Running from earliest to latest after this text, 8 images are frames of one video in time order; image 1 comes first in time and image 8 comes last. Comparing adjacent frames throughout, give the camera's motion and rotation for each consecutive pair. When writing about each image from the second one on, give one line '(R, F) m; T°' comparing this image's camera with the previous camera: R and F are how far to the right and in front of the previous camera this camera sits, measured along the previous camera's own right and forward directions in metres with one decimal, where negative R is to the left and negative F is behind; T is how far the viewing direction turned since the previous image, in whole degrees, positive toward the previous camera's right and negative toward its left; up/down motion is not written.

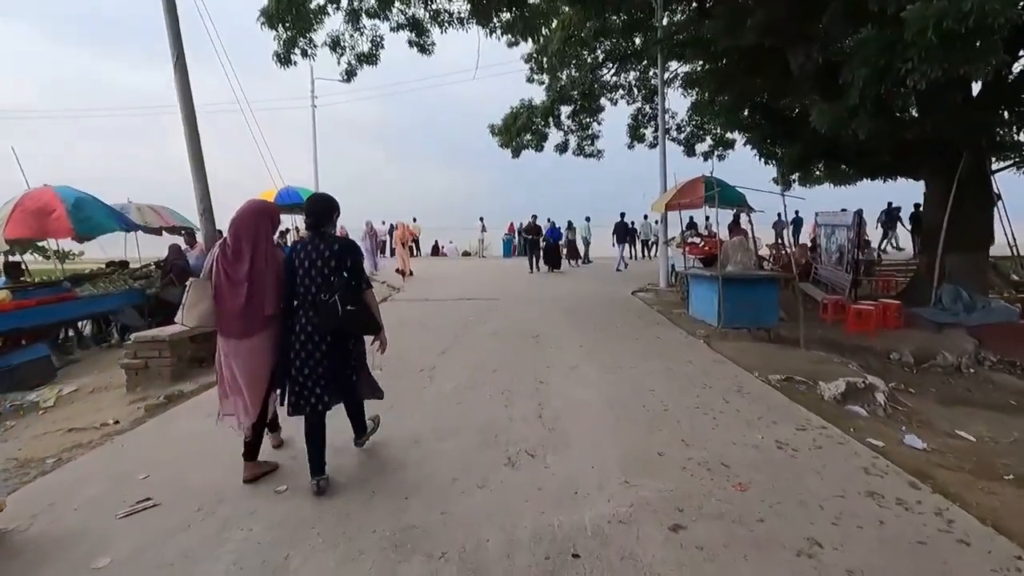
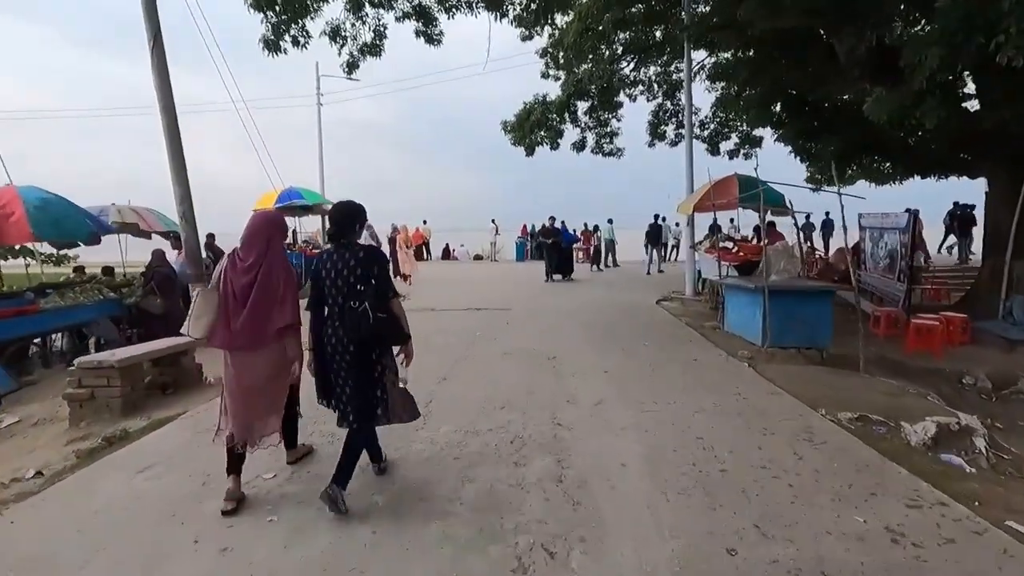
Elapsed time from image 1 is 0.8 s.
(0.0, +1.1) m; -1°
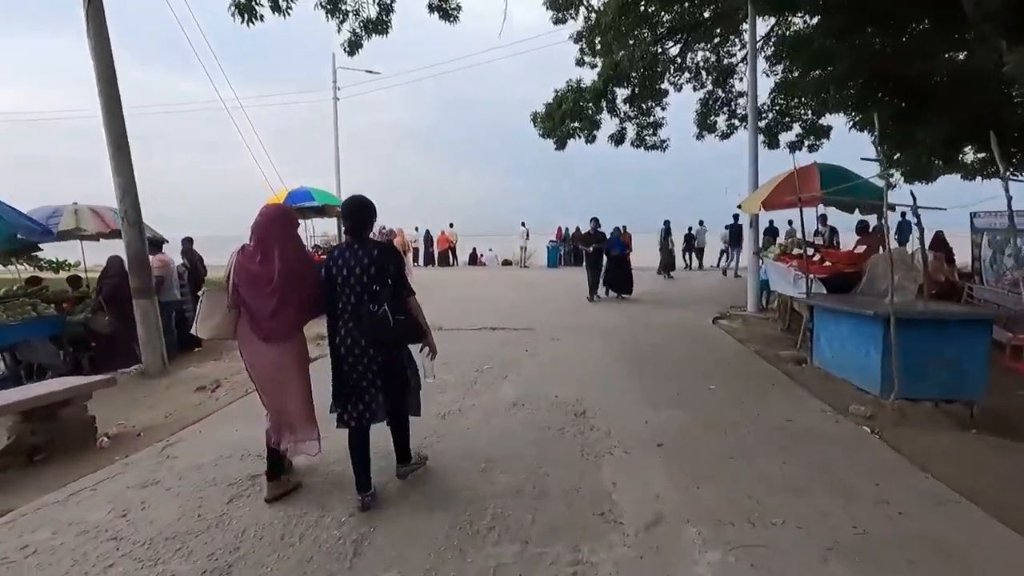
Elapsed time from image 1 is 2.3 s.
(+0.2, +2.0) m; -4°
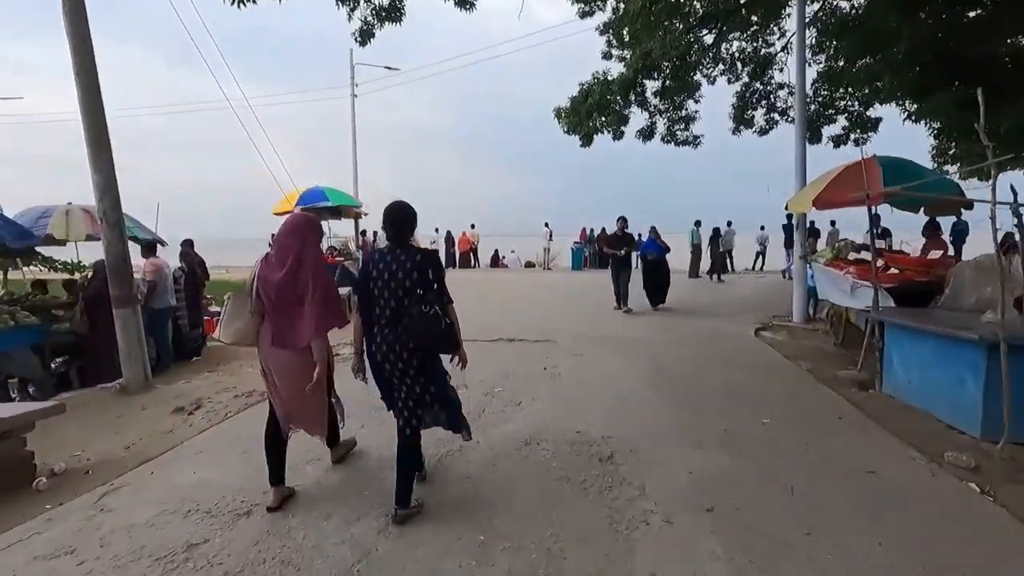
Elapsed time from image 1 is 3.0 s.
(+0.1, +0.9) m; -3°
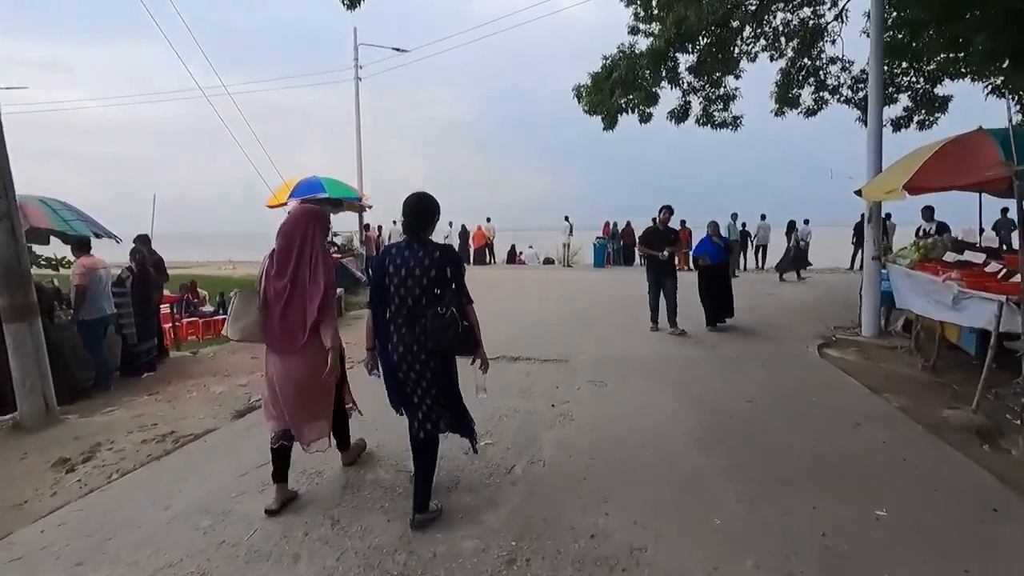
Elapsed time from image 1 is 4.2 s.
(+0.2, +1.6) m; -2°
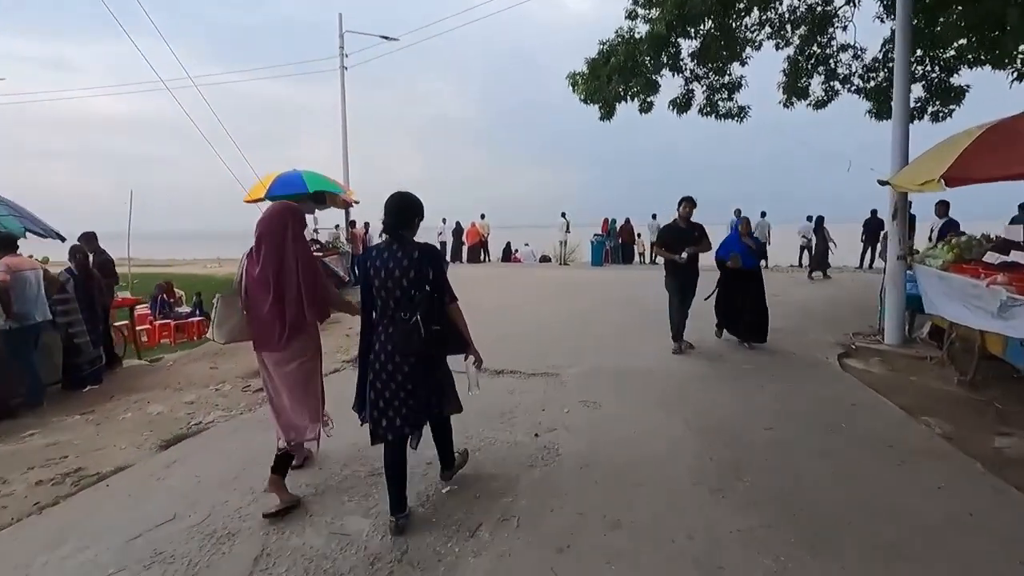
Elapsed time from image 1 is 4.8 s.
(+0.2, +0.8) m; 0°
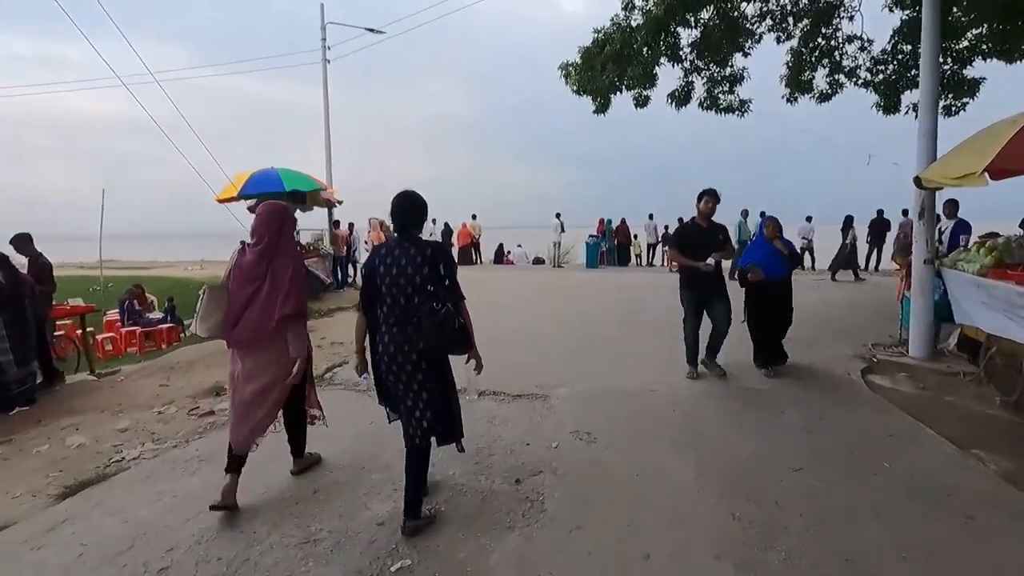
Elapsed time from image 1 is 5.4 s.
(+0.1, +0.8) m; 0°
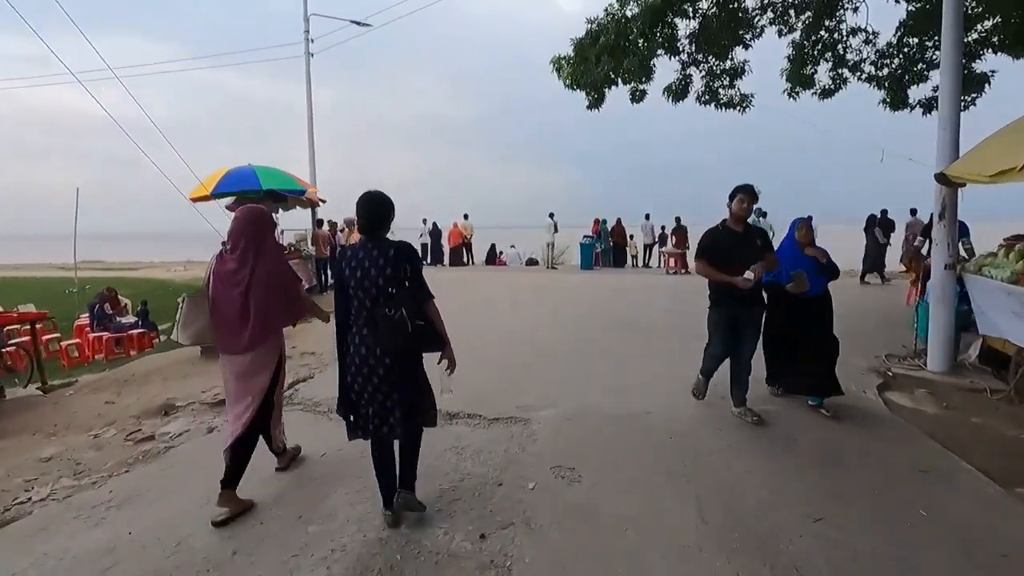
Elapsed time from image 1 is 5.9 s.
(+0.2, +0.6) m; 0°
